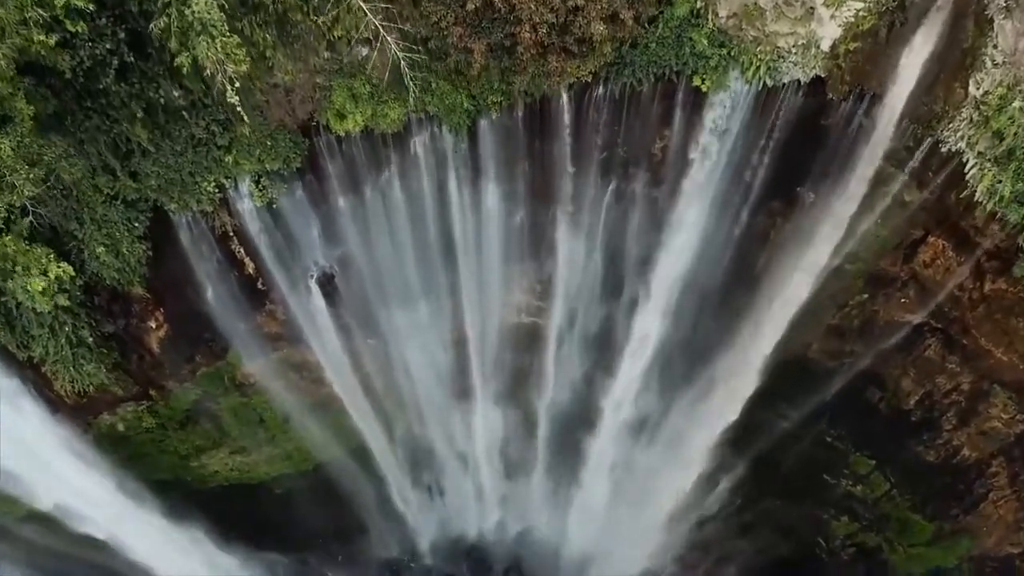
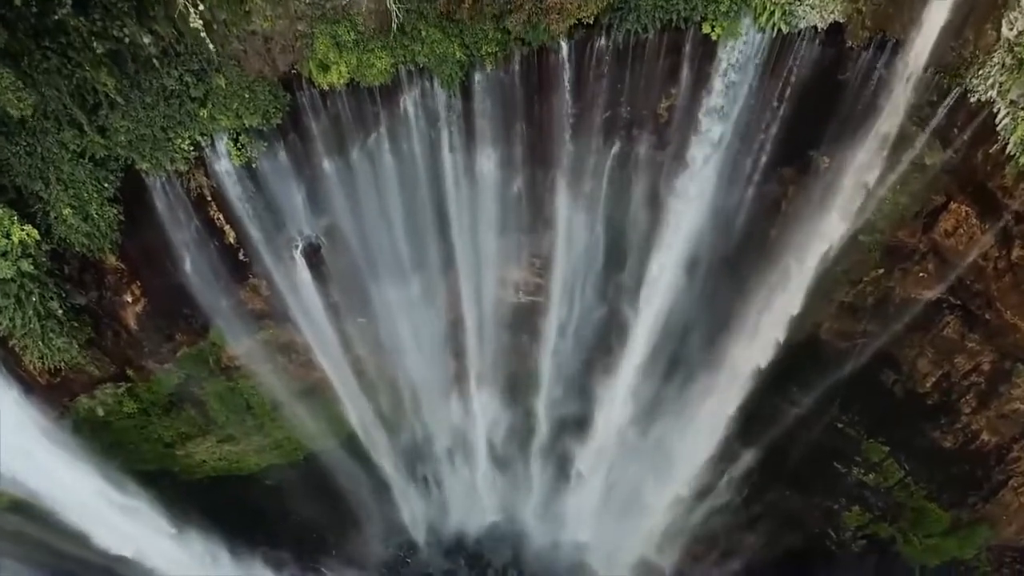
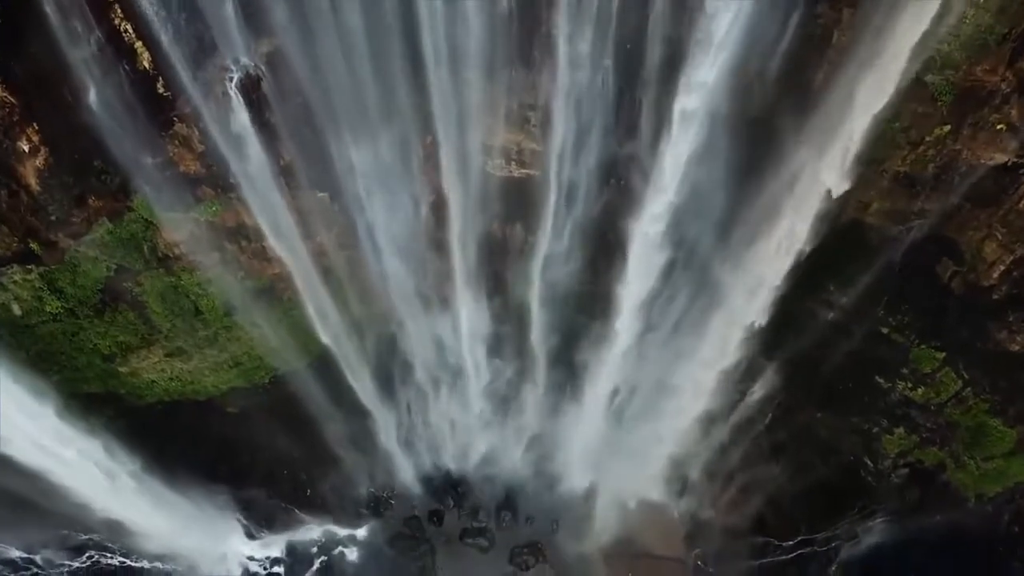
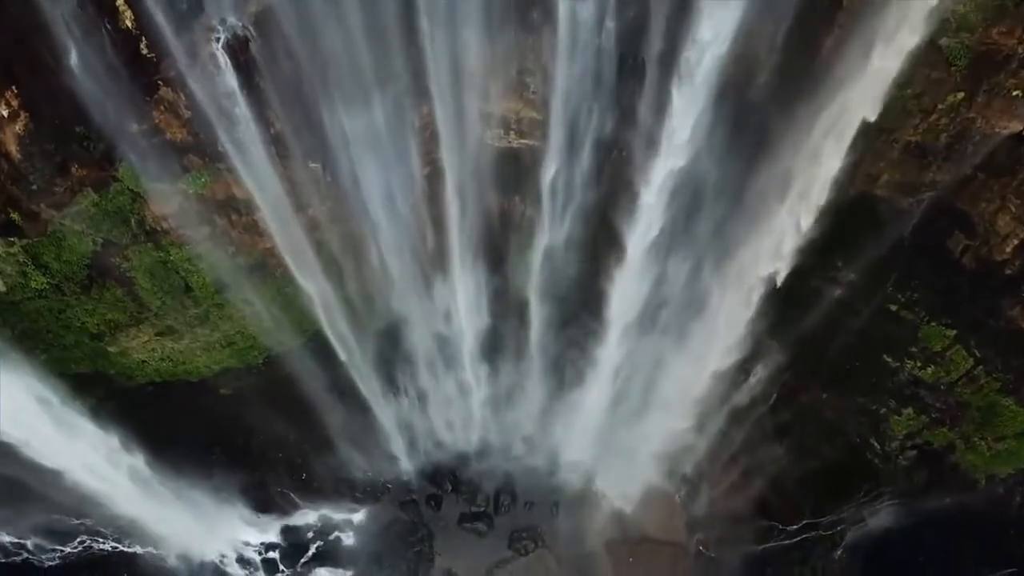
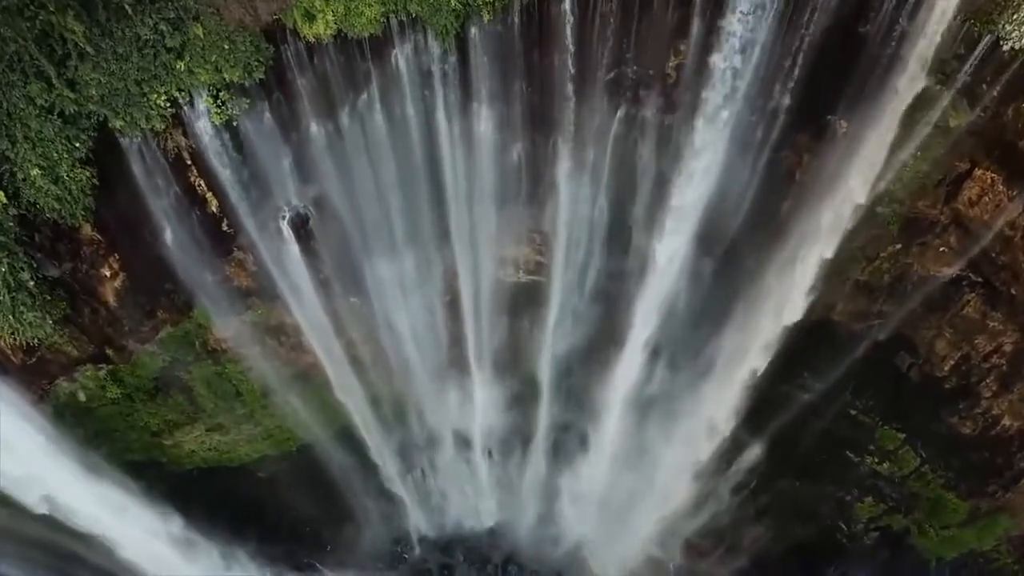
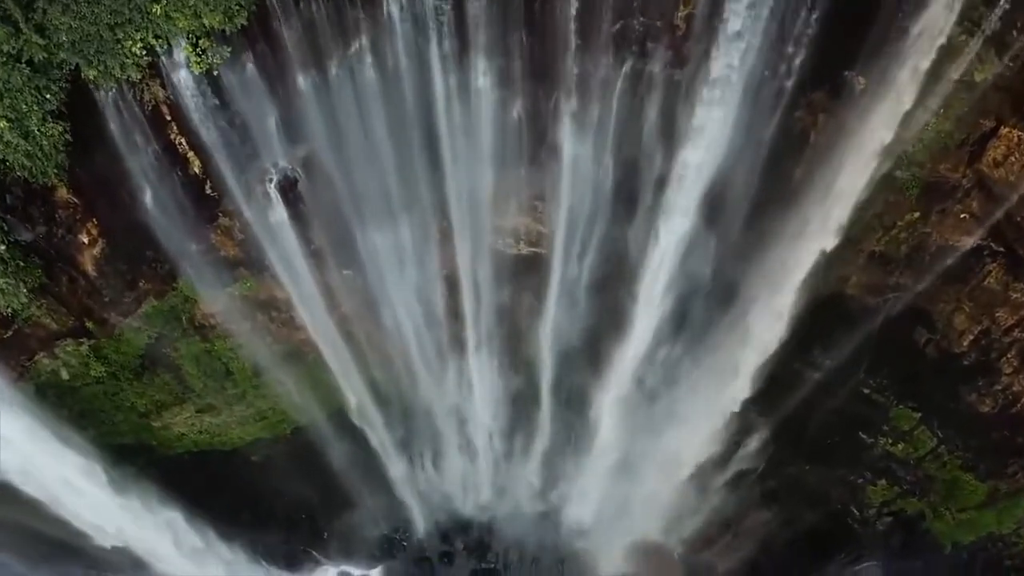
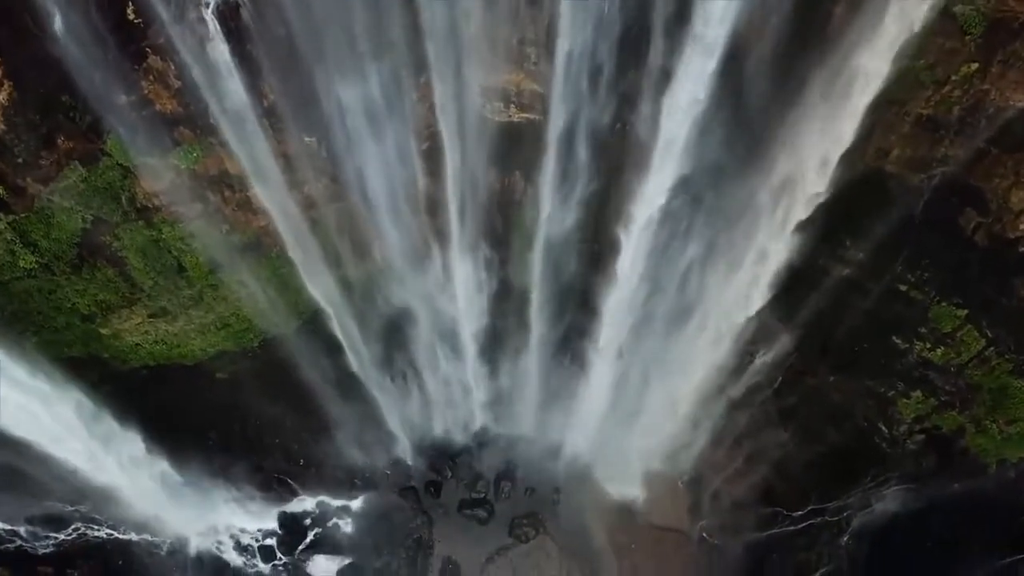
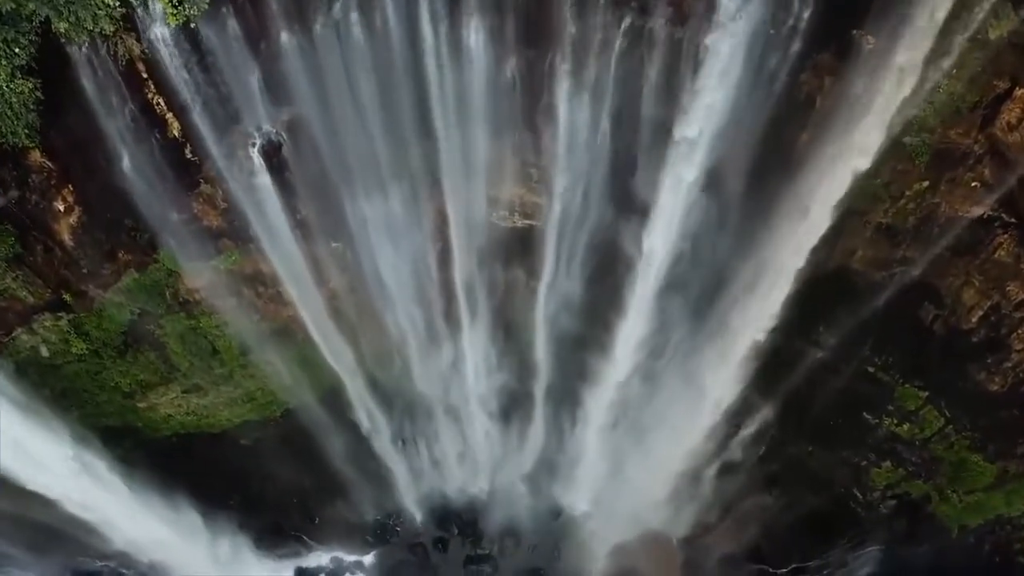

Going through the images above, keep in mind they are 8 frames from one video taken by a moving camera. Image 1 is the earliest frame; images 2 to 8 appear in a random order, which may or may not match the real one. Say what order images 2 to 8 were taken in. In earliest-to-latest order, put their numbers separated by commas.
2, 5, 6, 8, 3, 4, 7
